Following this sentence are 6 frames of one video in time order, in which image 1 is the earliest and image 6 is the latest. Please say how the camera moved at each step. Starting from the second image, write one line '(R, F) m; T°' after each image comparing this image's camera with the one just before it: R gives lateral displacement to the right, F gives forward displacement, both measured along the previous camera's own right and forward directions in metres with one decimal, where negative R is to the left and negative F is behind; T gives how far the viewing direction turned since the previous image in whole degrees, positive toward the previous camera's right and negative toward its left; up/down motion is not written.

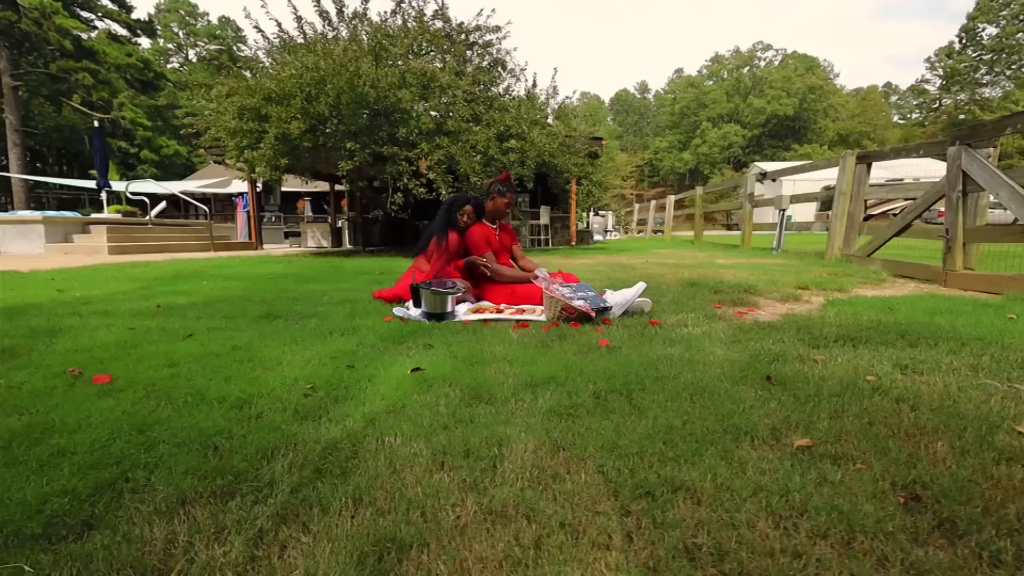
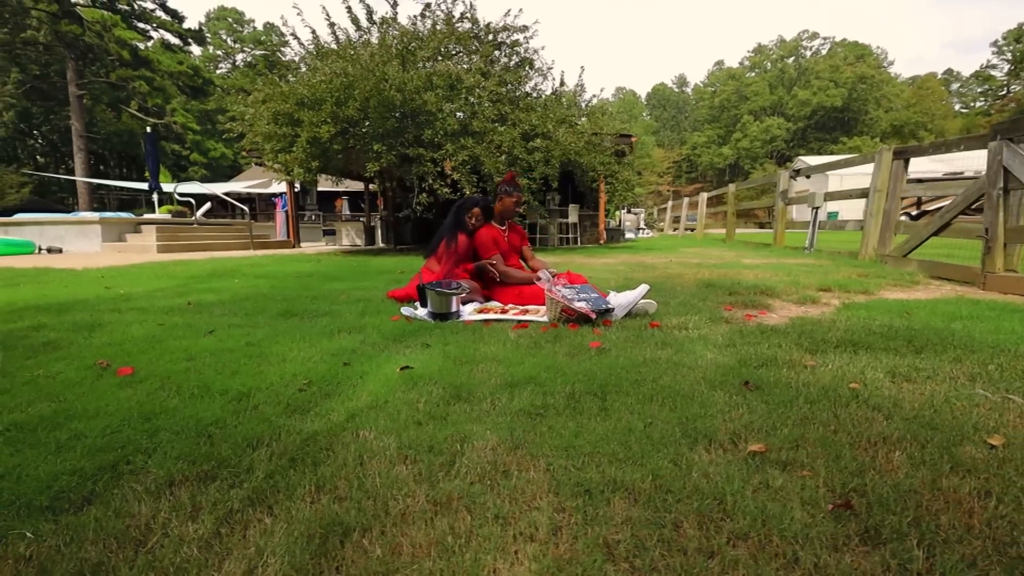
(+0.2, -0.1) m; -4°
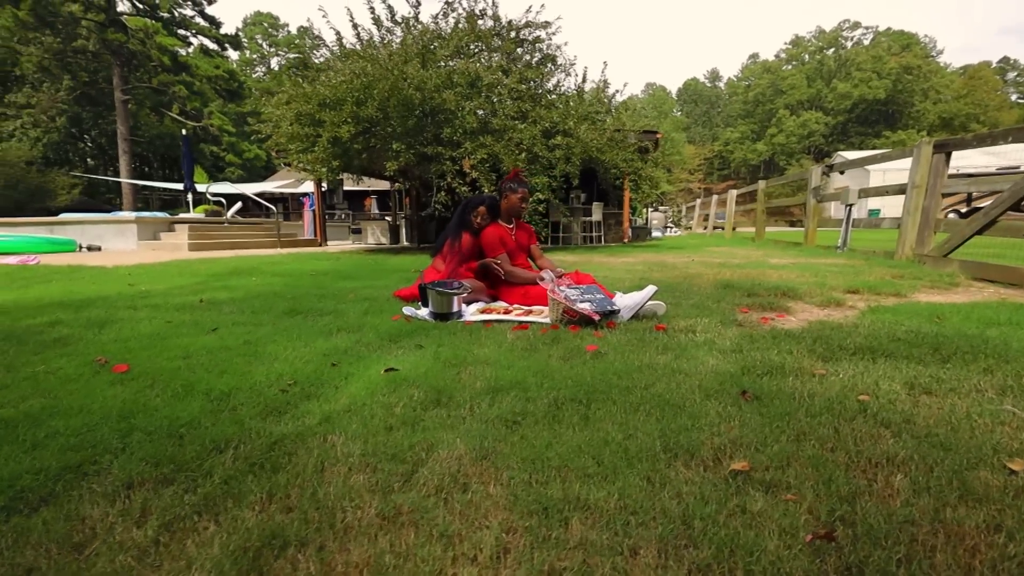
(+0.2, +0.1) m; -3°
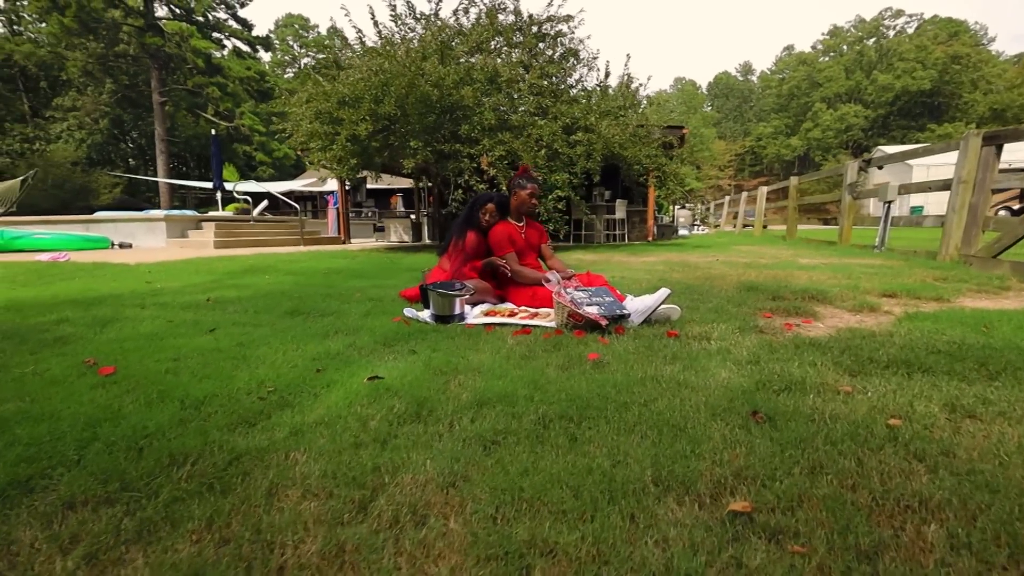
(+0.2, +0.2) m; -3°
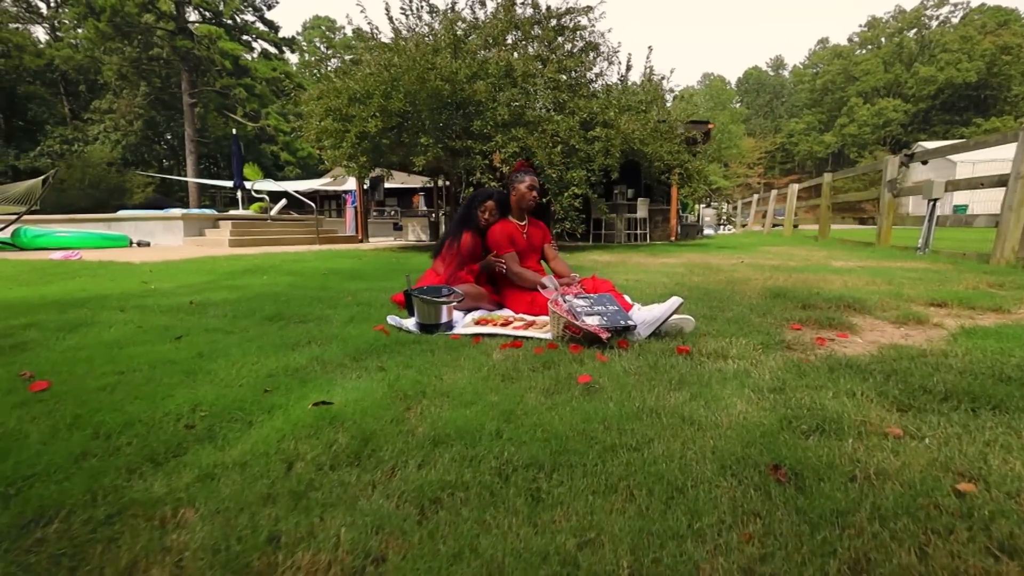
(+0.2, +0.4) m; -3°
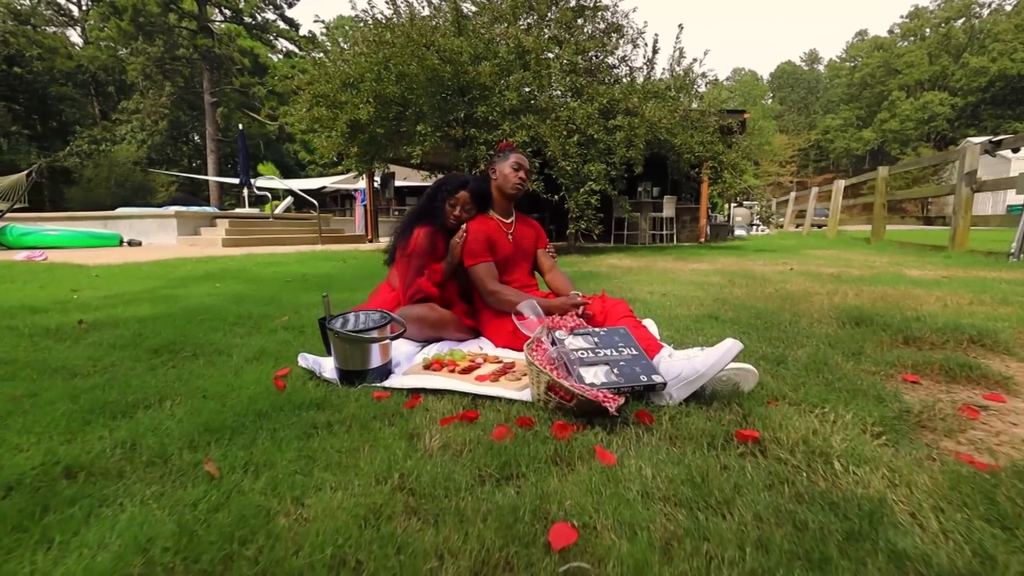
(+0.3, +1.1) m; -3°
